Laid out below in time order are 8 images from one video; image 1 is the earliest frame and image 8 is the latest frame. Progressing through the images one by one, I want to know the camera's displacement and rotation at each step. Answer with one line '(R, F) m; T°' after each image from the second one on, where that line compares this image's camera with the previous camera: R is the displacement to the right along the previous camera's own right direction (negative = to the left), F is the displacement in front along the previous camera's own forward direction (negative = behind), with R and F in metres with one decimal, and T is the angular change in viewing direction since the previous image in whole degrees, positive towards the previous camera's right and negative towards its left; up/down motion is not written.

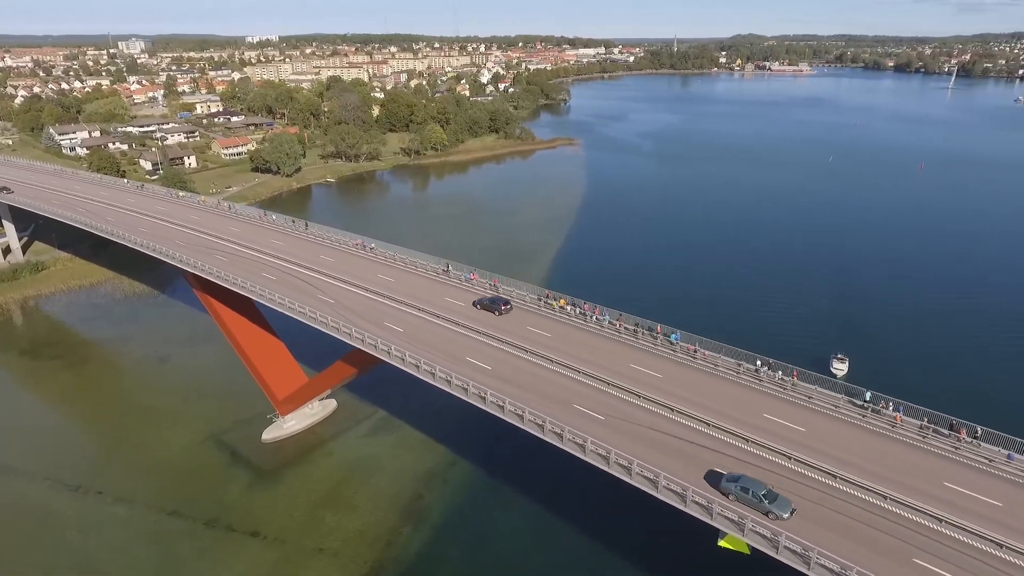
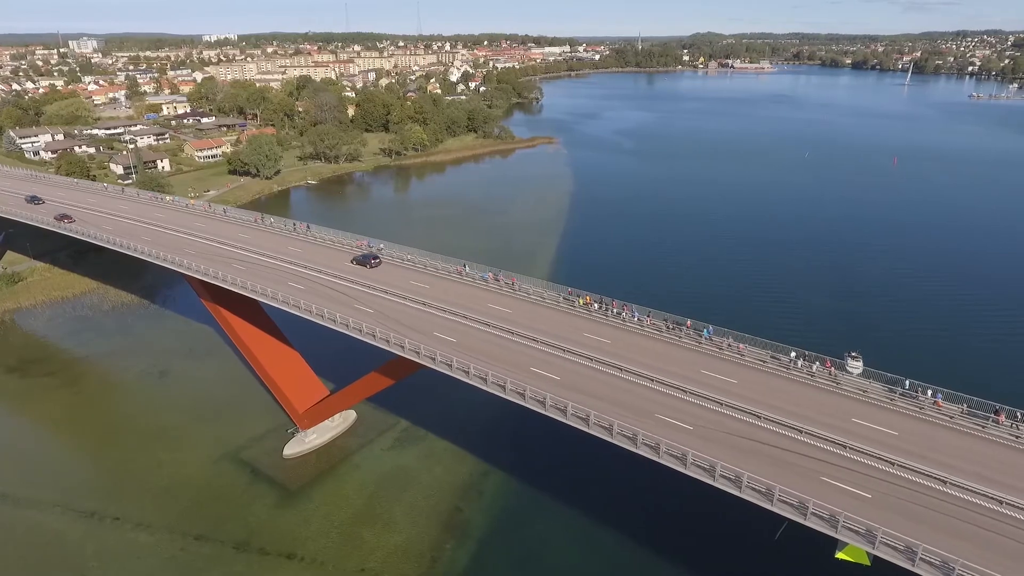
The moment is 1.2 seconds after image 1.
(-2.4, +0.7) m; +3°
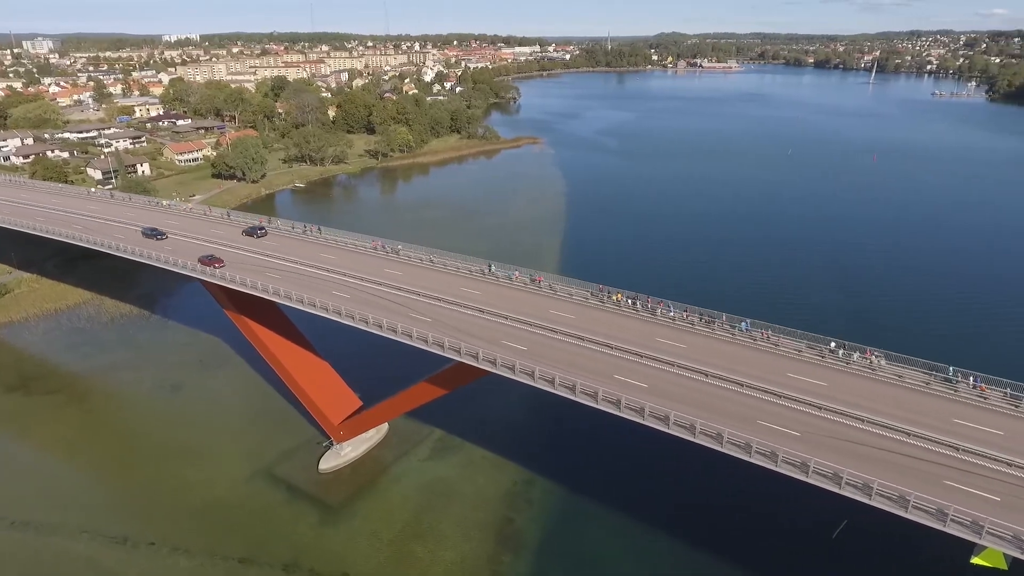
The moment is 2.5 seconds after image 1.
(-2.6, +0.6) m; +2°
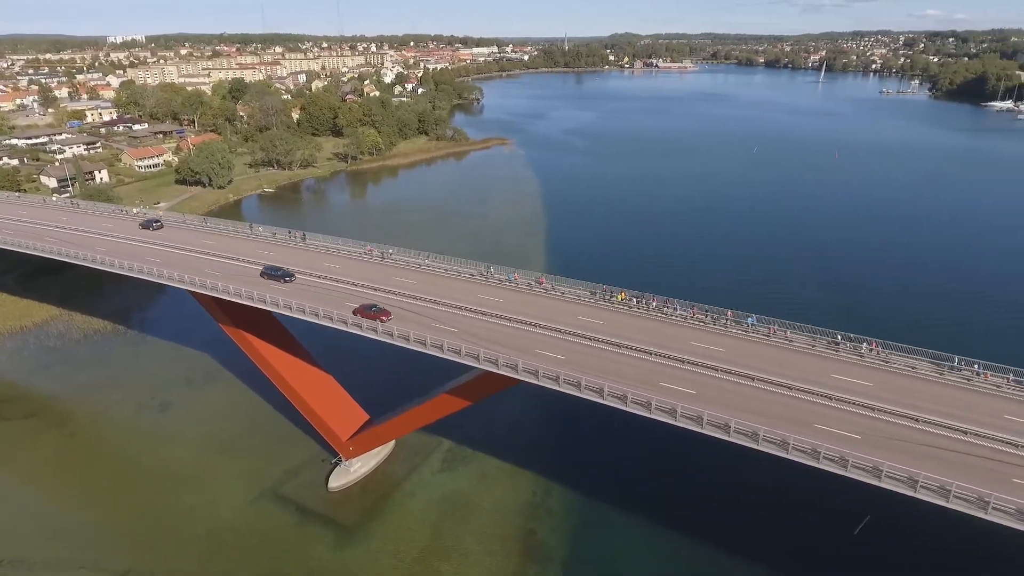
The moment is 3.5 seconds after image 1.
(-1.8, +0.6) m; +3°
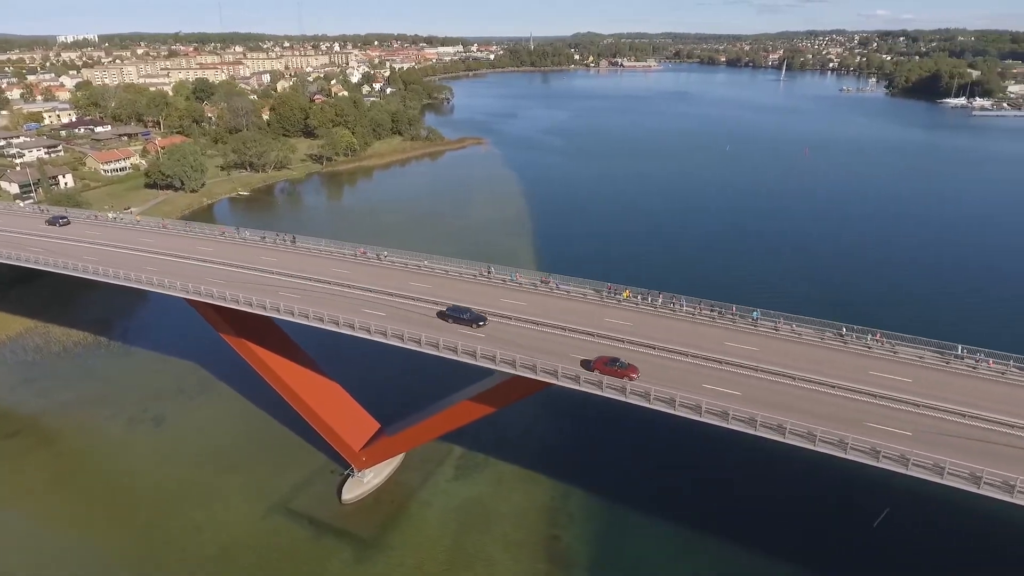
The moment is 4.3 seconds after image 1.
(-1.6, +0.4) m; +3°
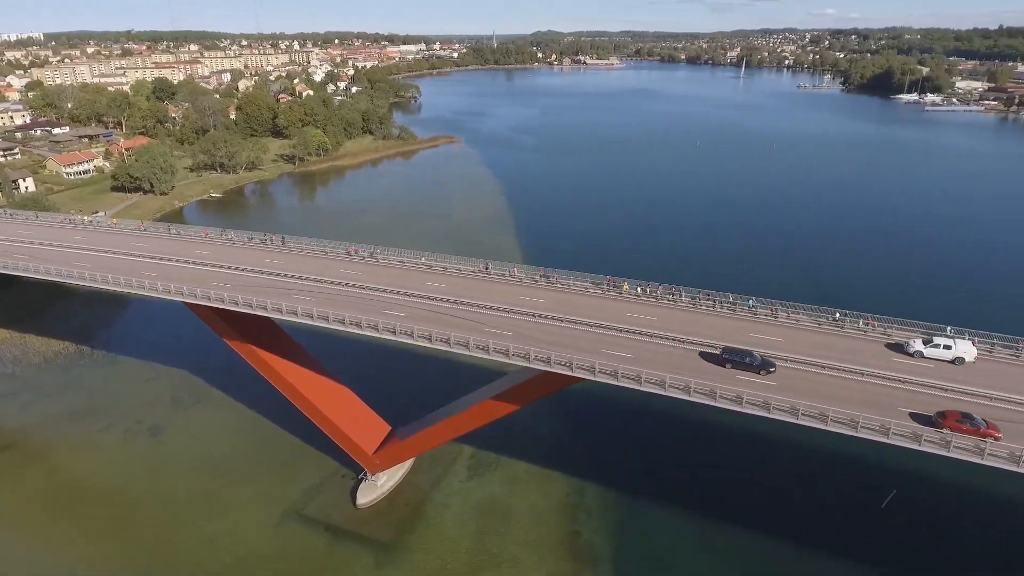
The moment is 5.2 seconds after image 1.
(-1.6, +0.1) m; +3°
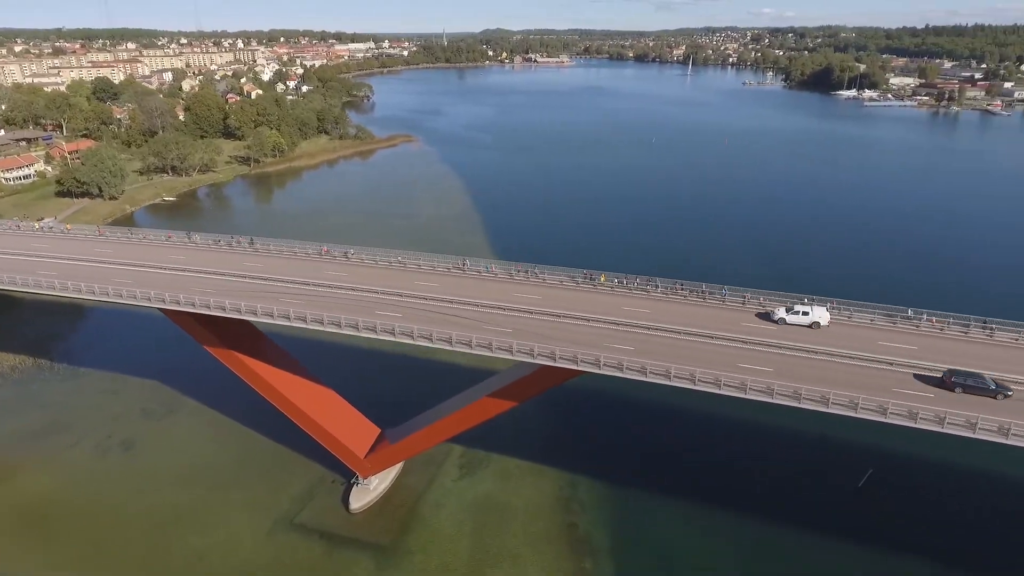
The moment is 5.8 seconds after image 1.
(-1.1, 0.0) m; +4°
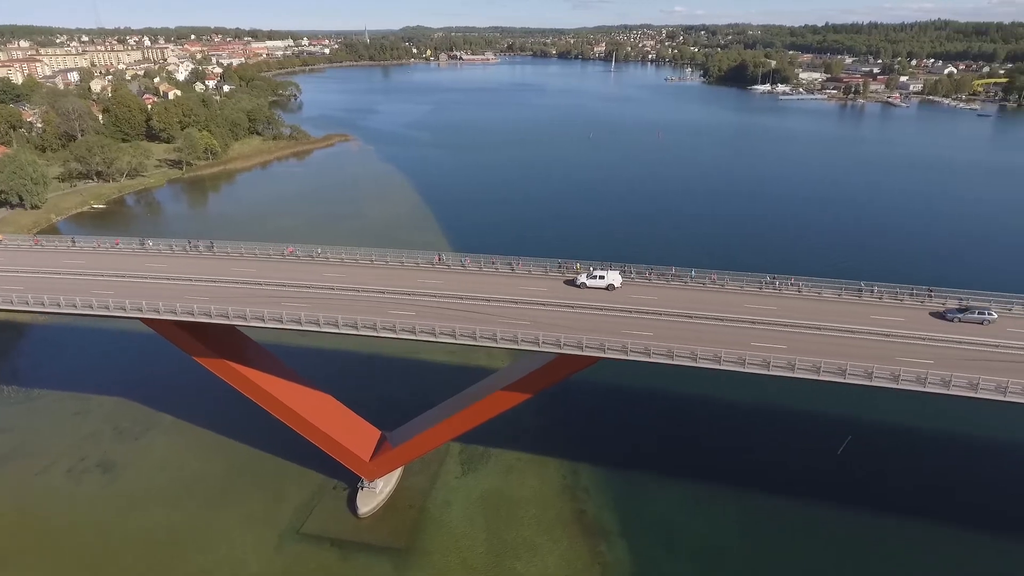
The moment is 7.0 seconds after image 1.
(-2.2, -0.1) m; +6°
